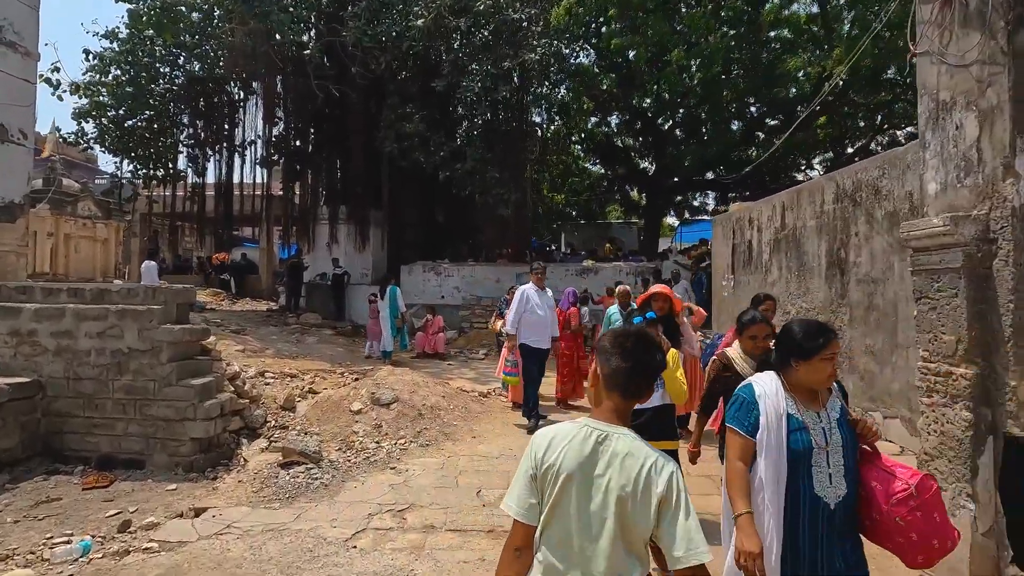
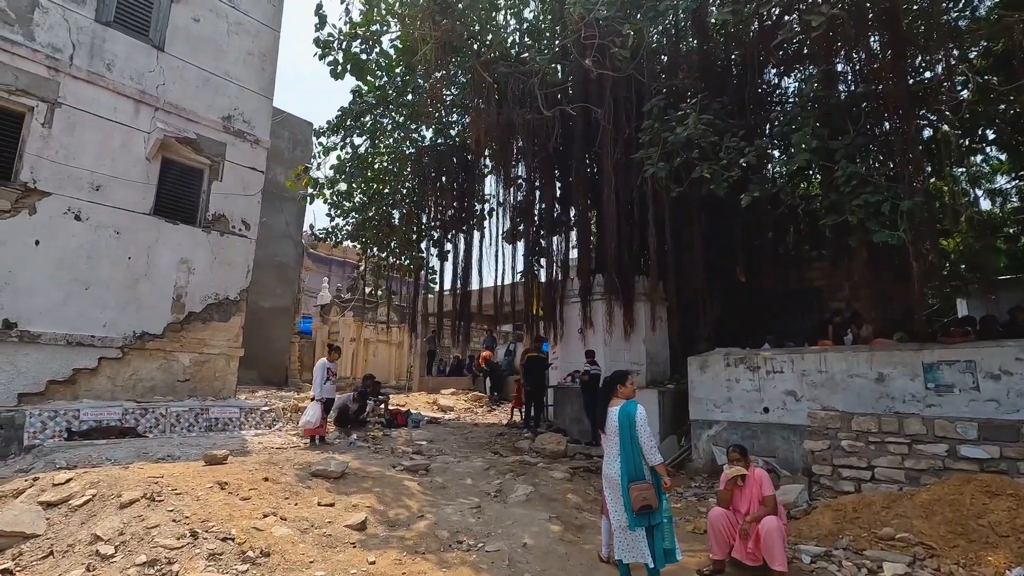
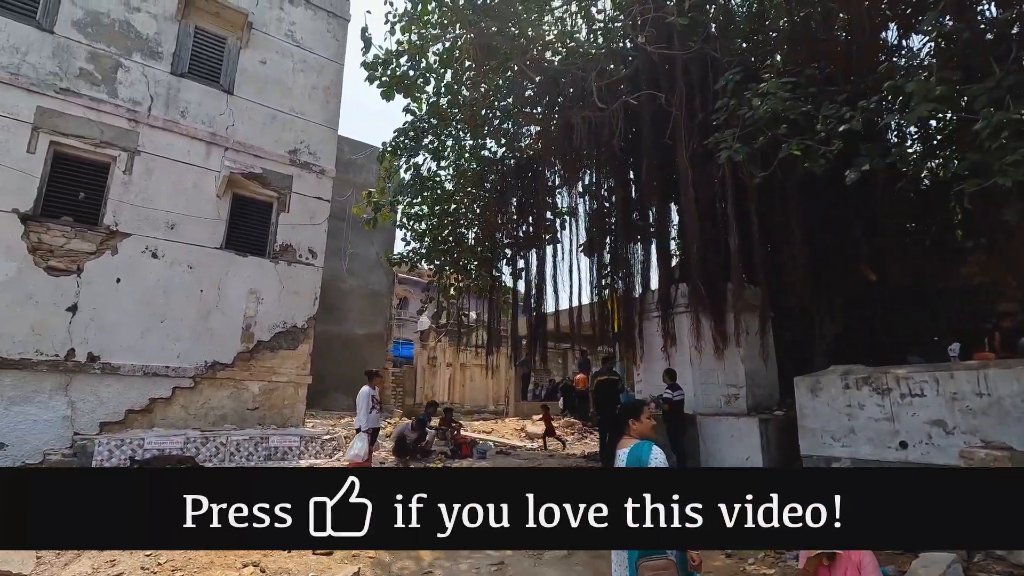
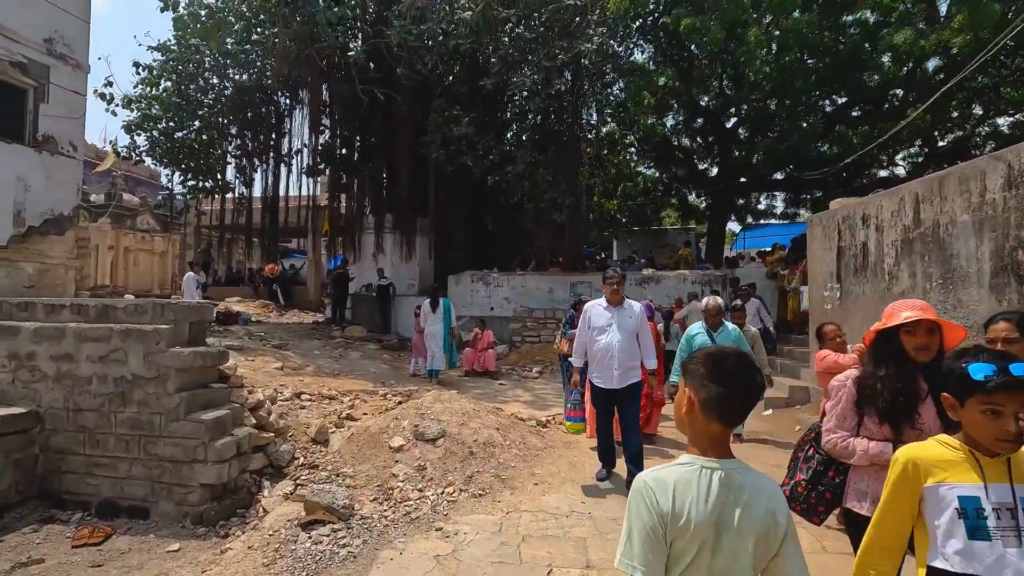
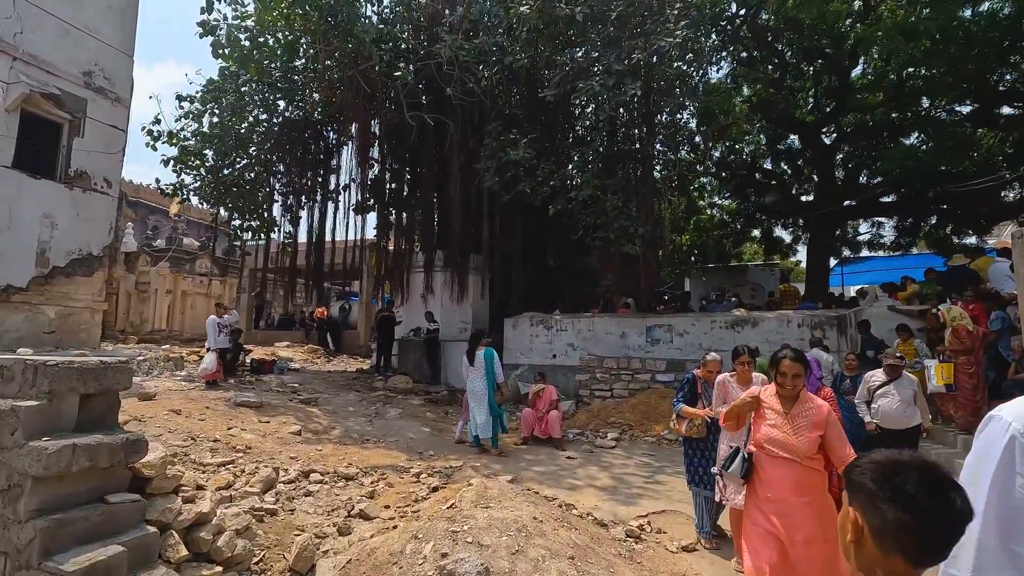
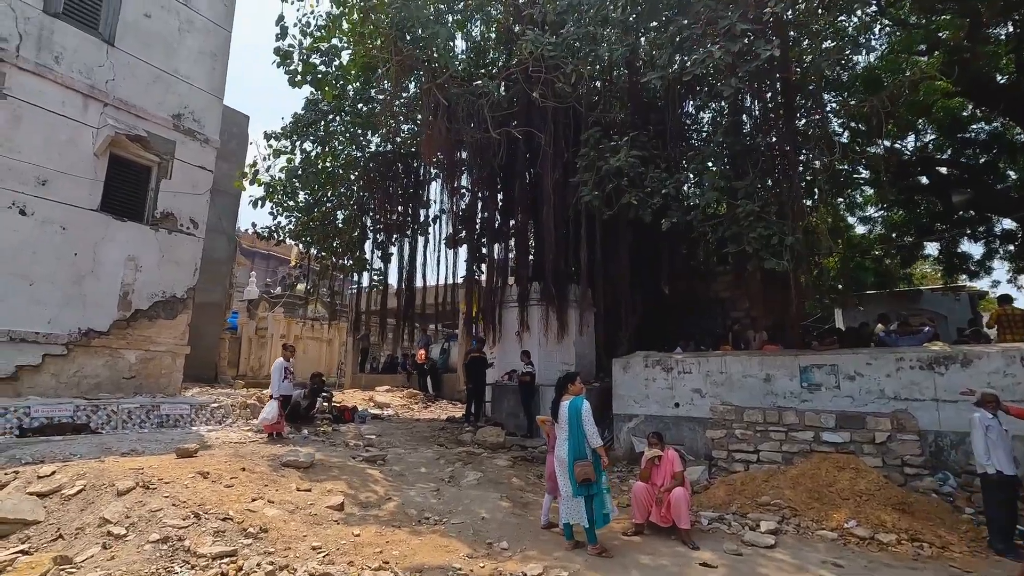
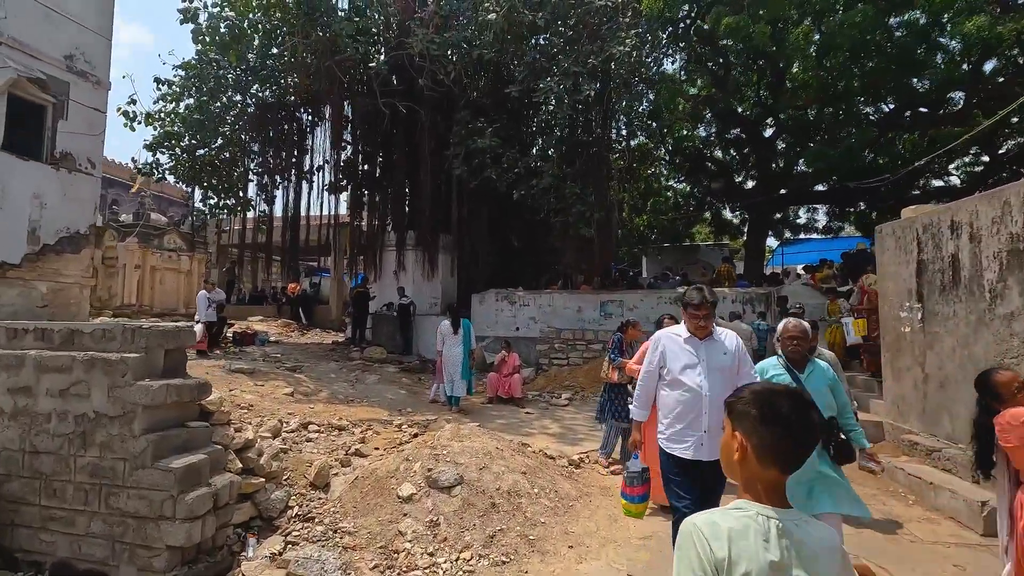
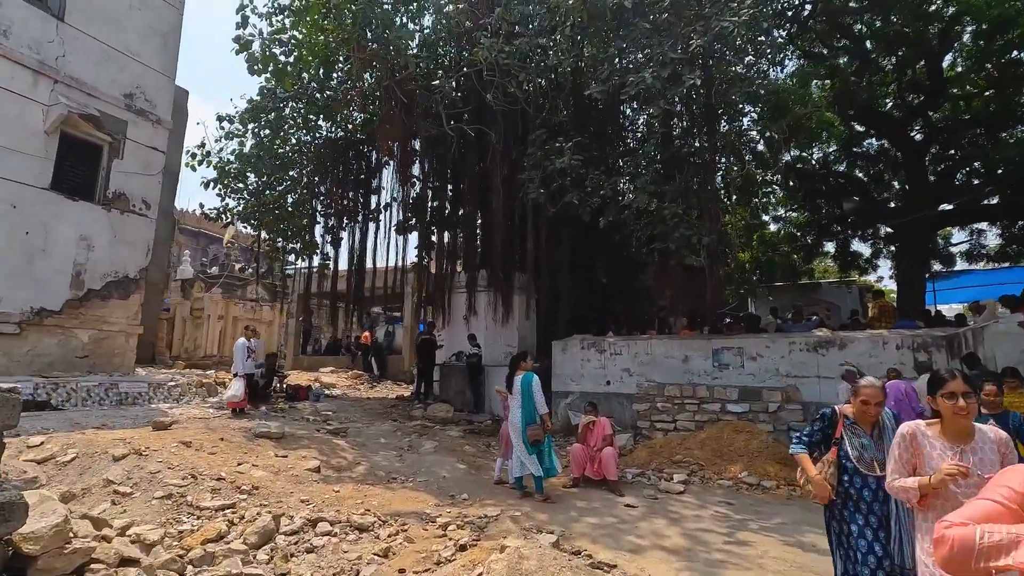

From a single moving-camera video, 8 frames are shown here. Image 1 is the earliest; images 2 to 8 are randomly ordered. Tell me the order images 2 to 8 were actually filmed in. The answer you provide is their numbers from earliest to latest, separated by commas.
4, 7, 5, 8, 6, 2, 3
